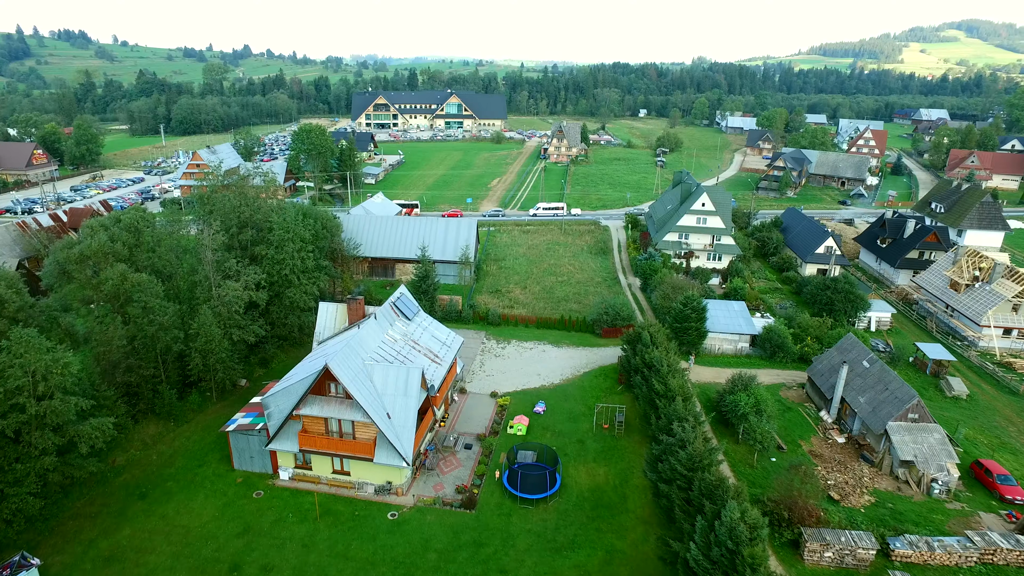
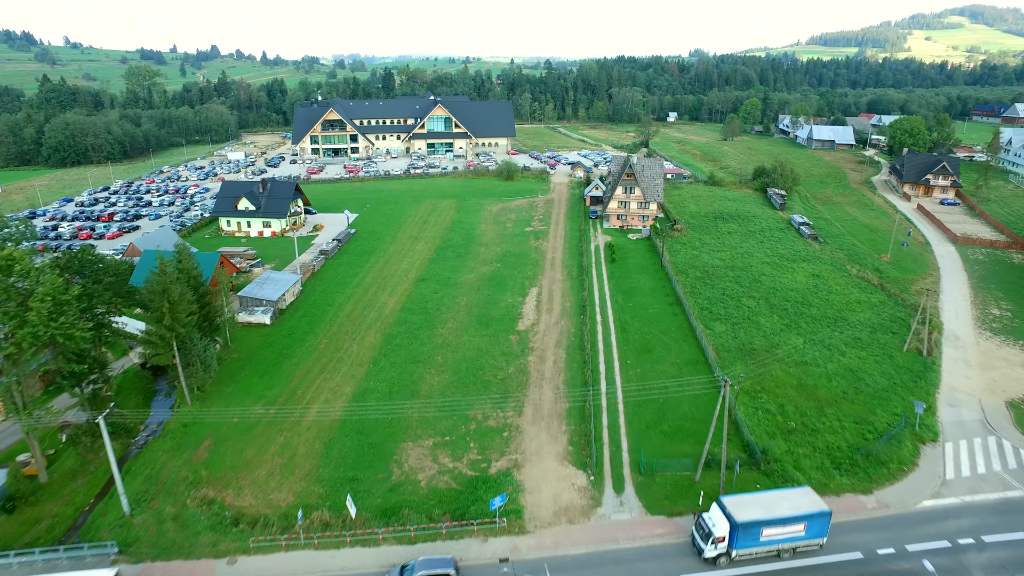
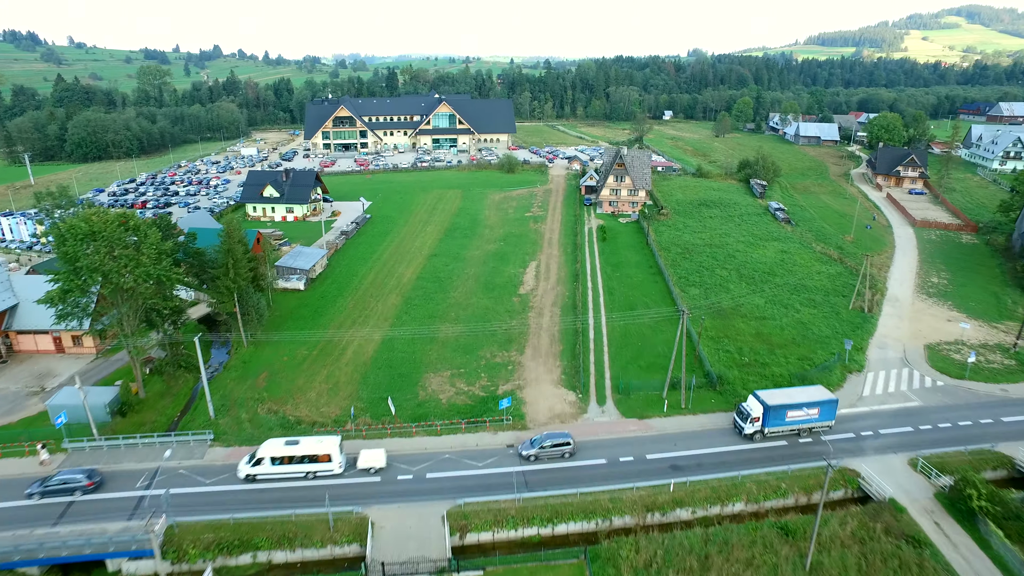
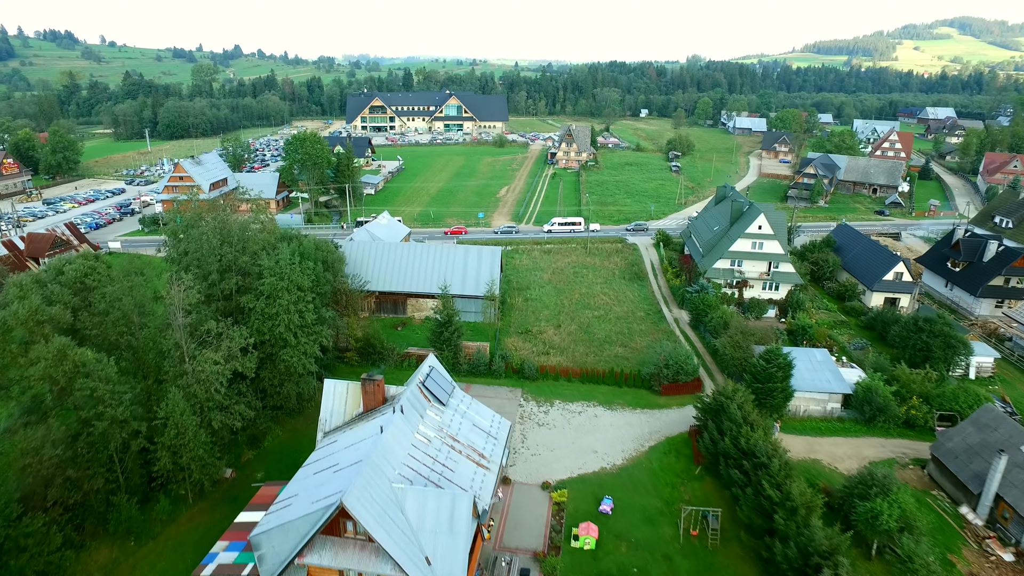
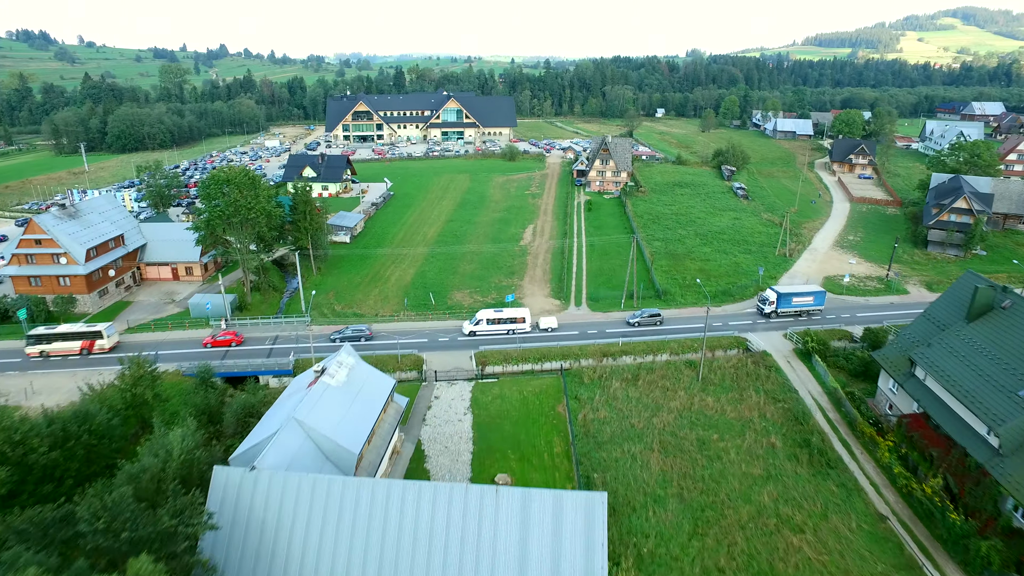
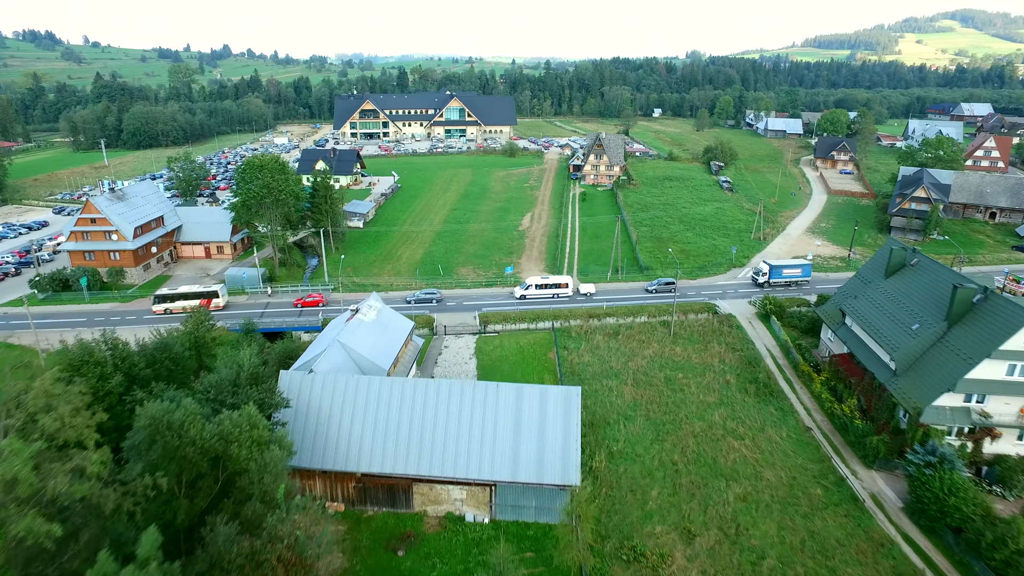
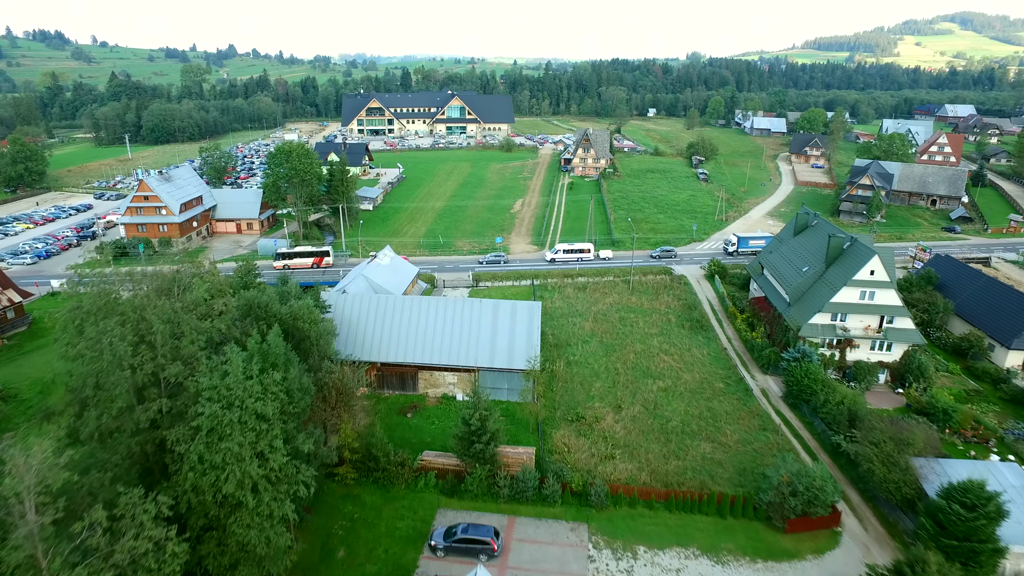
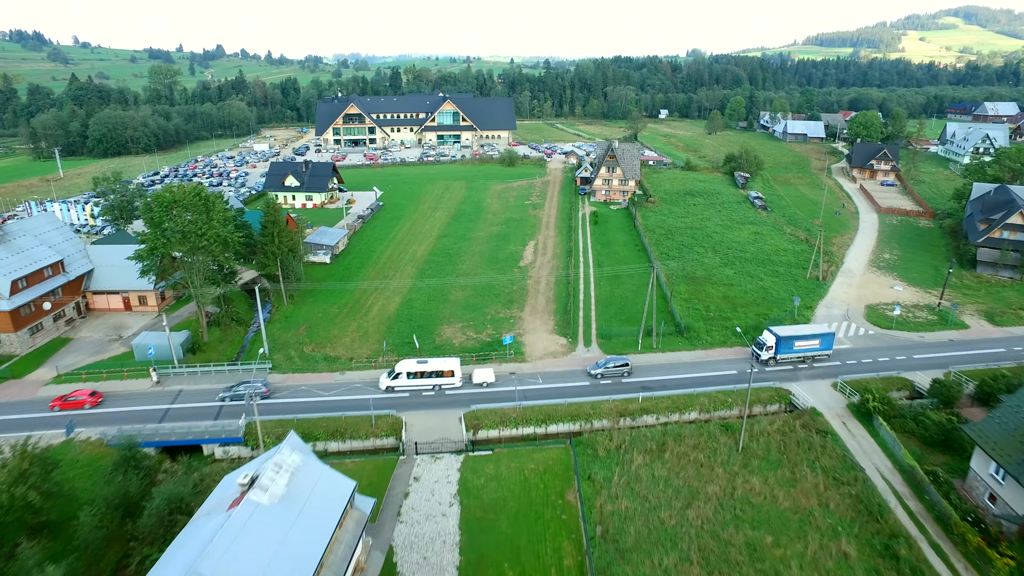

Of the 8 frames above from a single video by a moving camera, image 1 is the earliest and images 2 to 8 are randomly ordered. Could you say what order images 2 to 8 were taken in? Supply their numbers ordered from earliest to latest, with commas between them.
4, 7, 6, 5, 8, 3, 2
